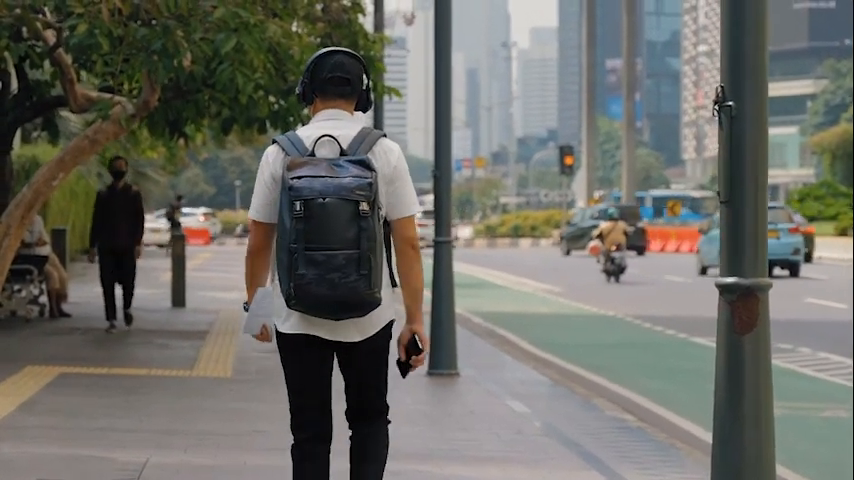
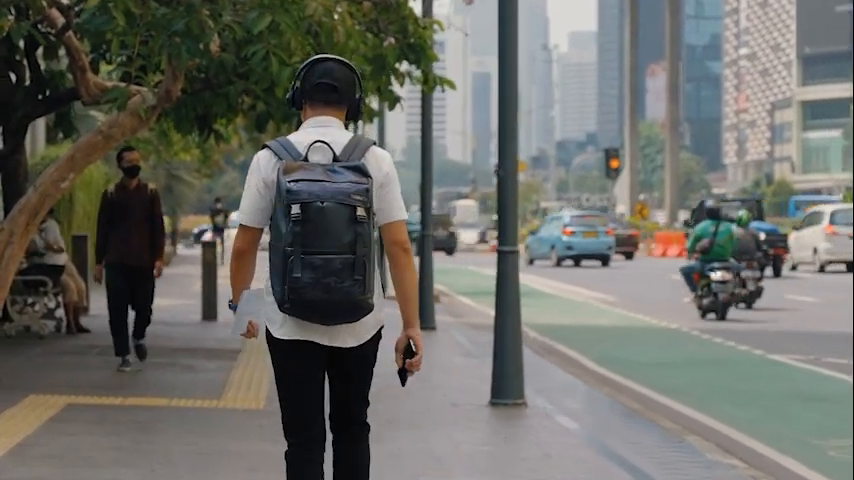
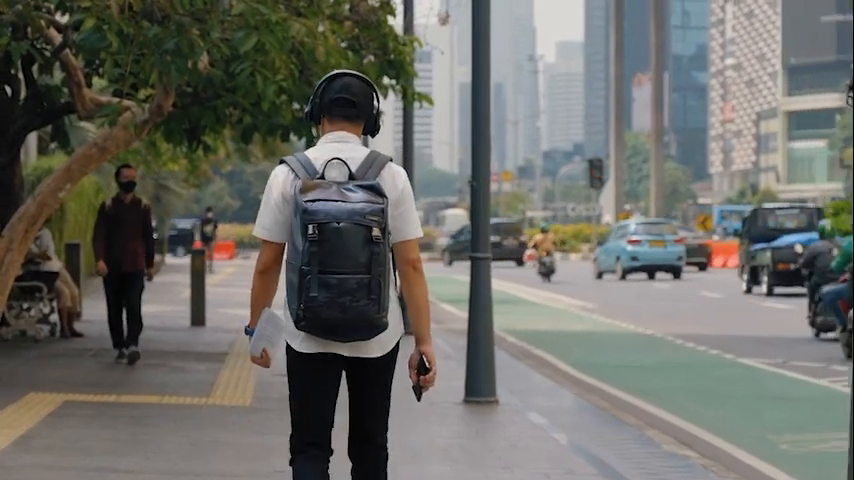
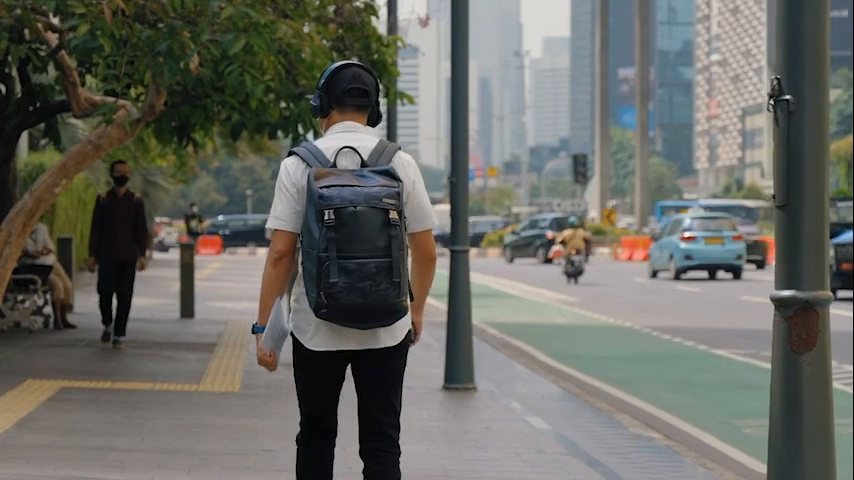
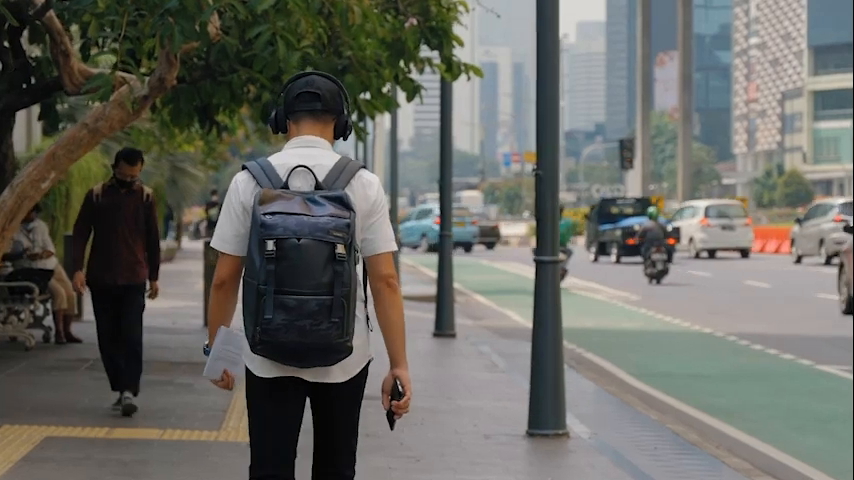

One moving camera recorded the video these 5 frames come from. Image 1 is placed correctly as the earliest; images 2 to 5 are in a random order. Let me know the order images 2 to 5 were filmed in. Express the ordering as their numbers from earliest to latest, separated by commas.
4, 3, 2, 5
